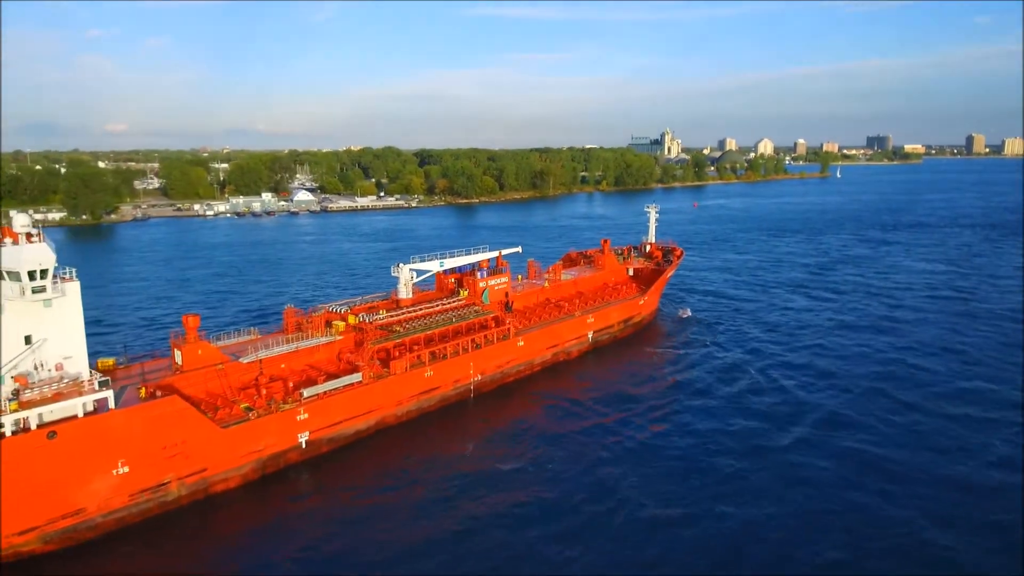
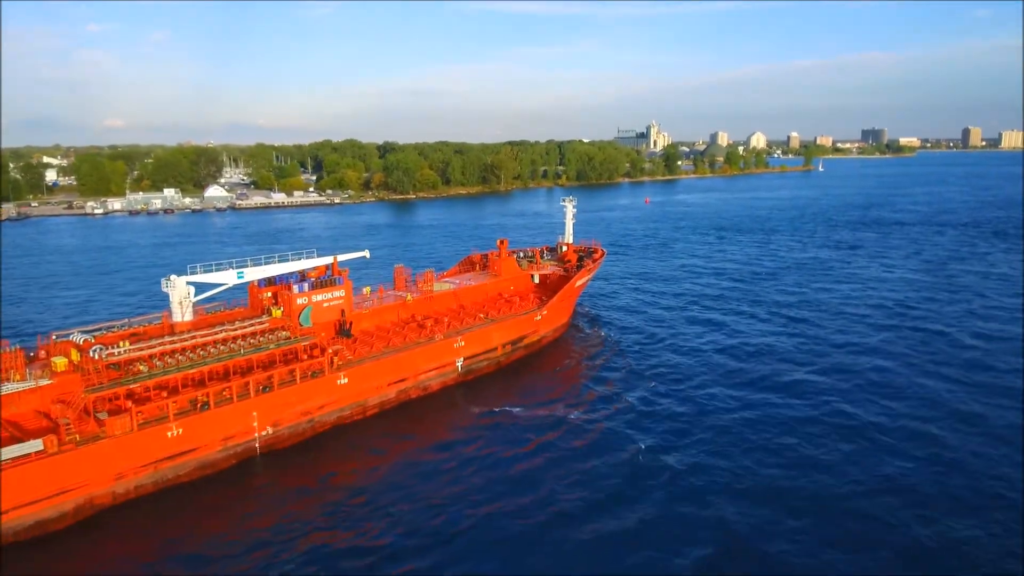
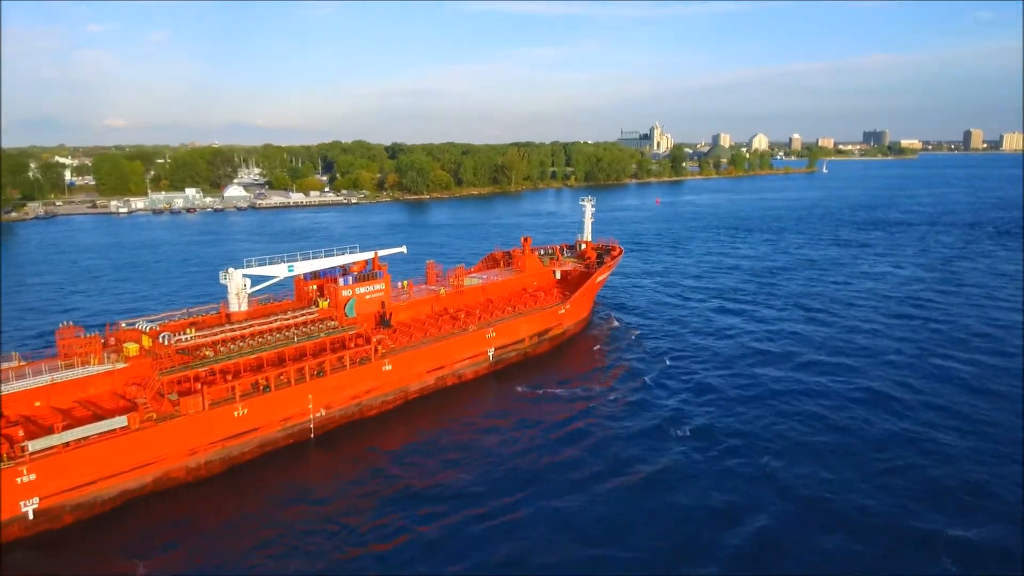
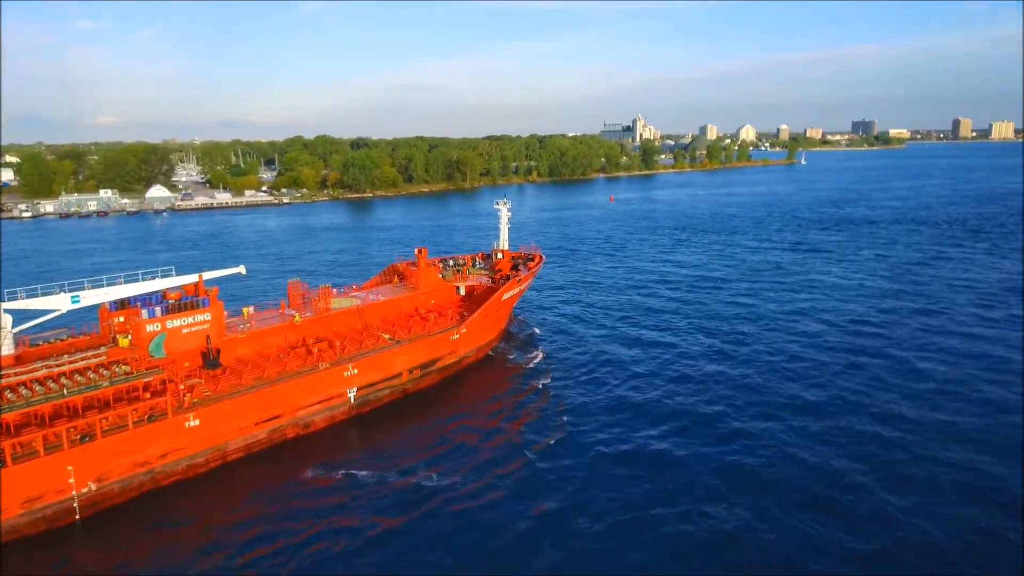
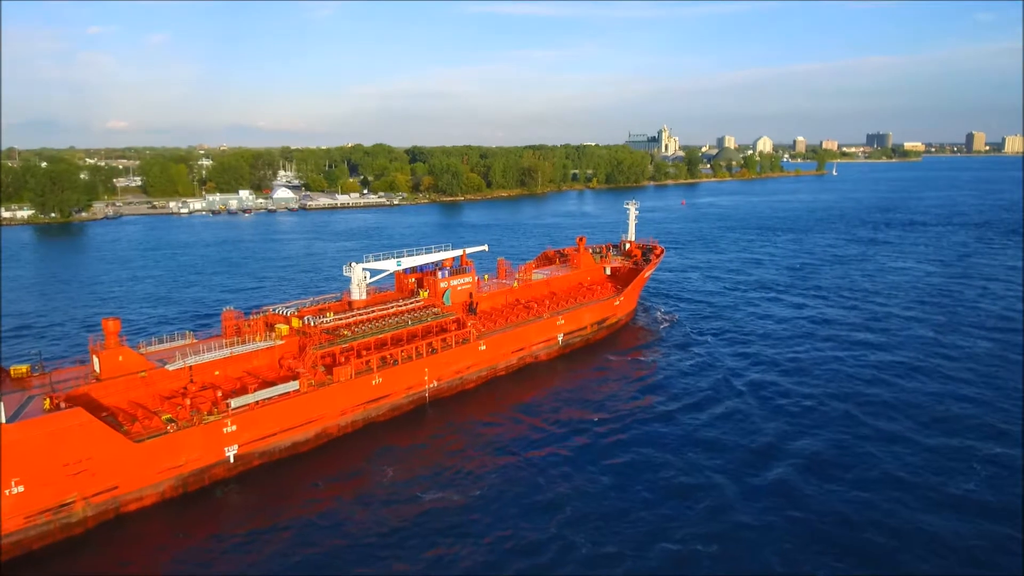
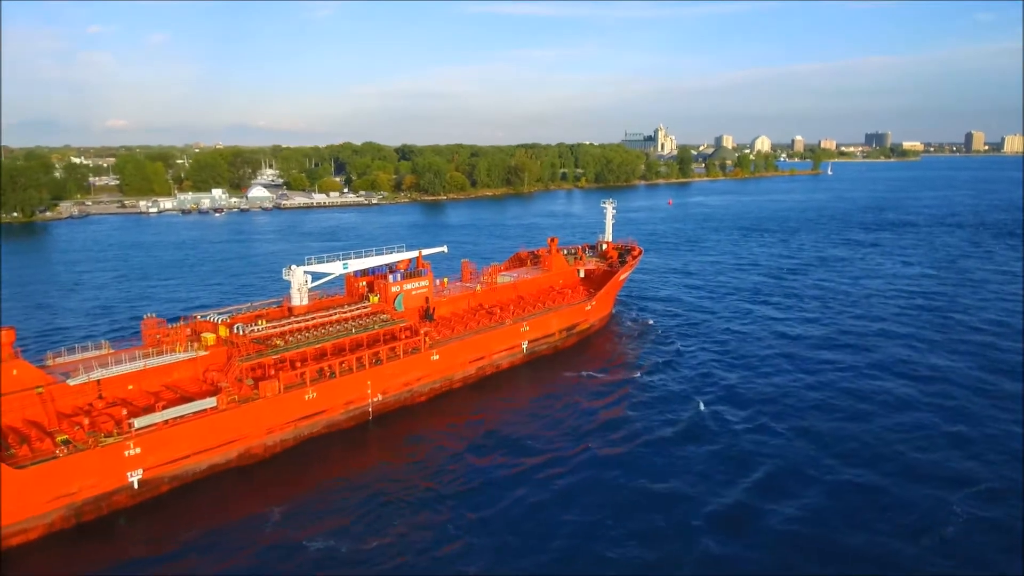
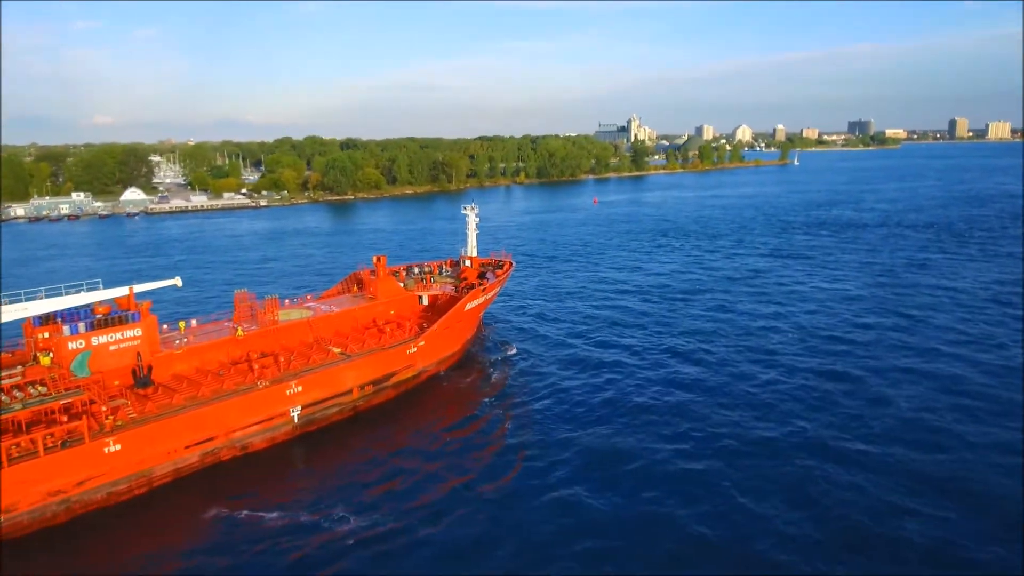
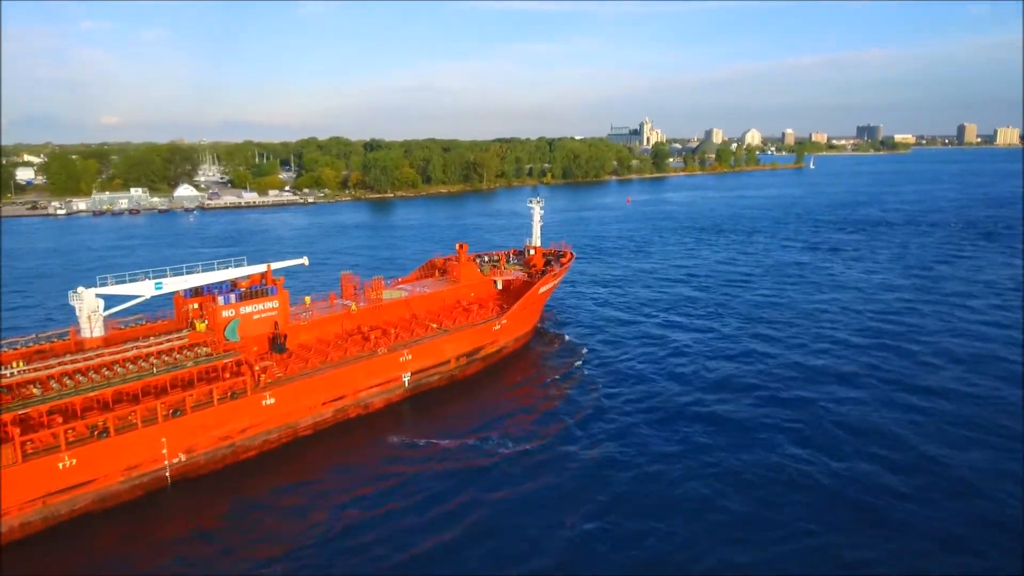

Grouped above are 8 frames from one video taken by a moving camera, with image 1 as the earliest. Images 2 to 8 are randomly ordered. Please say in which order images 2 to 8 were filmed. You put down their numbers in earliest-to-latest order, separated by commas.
5, 6, 3, 2, 8, 4, 7
